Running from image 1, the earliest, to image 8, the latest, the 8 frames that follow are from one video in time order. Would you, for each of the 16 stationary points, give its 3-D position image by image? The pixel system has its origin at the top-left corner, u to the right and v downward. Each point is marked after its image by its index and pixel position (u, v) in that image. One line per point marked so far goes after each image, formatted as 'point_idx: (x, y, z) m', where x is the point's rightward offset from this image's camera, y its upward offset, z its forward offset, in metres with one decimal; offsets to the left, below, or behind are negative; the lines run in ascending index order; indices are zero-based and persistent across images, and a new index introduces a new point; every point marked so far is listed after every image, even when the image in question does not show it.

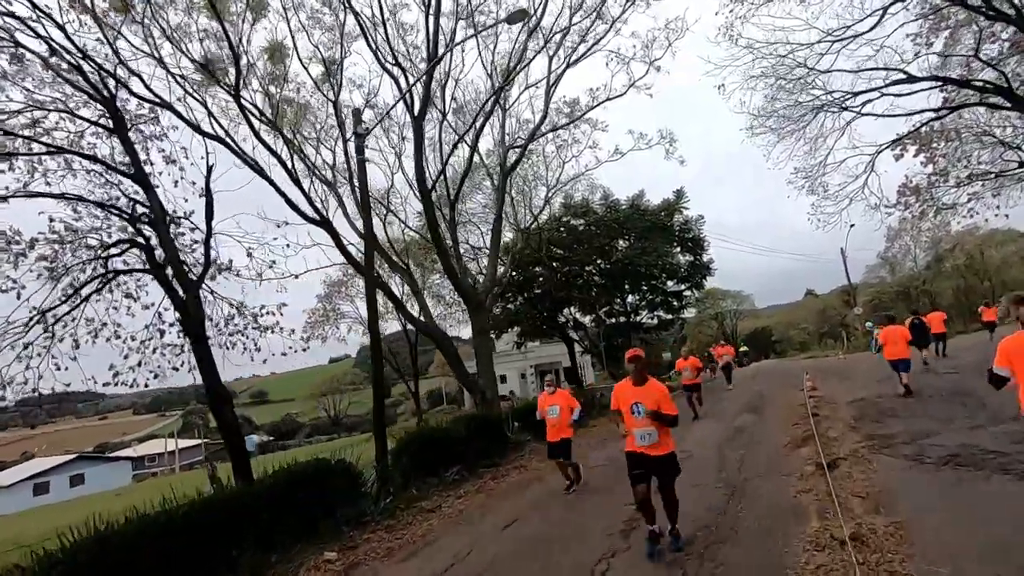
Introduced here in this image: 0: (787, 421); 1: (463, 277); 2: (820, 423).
0: (+6.9, -3.4, +13.6) m
1: (-1.6, +0.3, +17.5) m
2: (+7.1, -3.1, +12.4) m
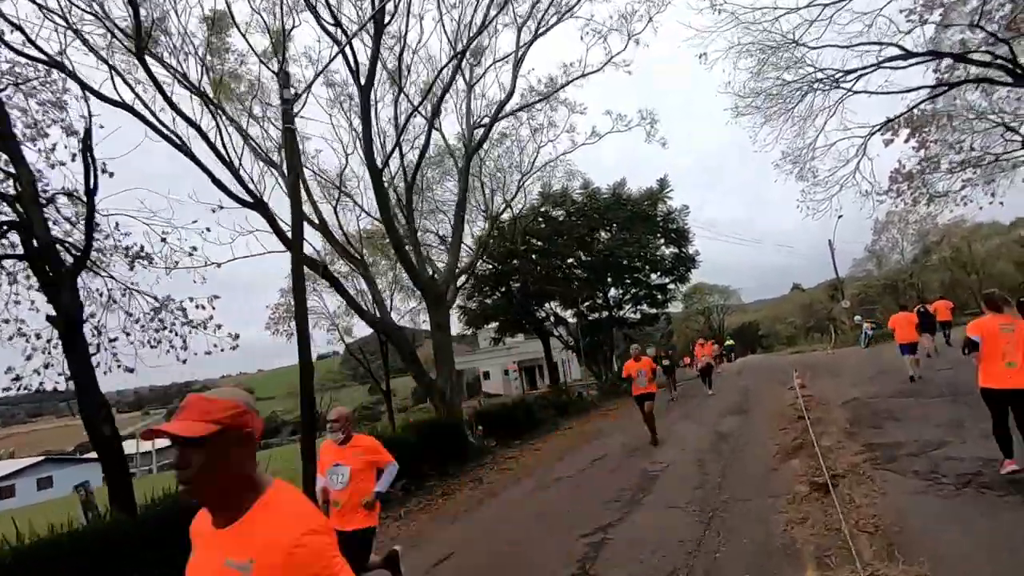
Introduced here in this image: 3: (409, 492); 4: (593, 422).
0: (+5.9, -3.1, +12.2) m
1: (-2.7, +0.5, +15.9) m
2: (+6.1, -2.9, +11.0) m
3: (-2.2, -4.4, +11.5) m
4: (+2.8, -4.6, +18.6) m
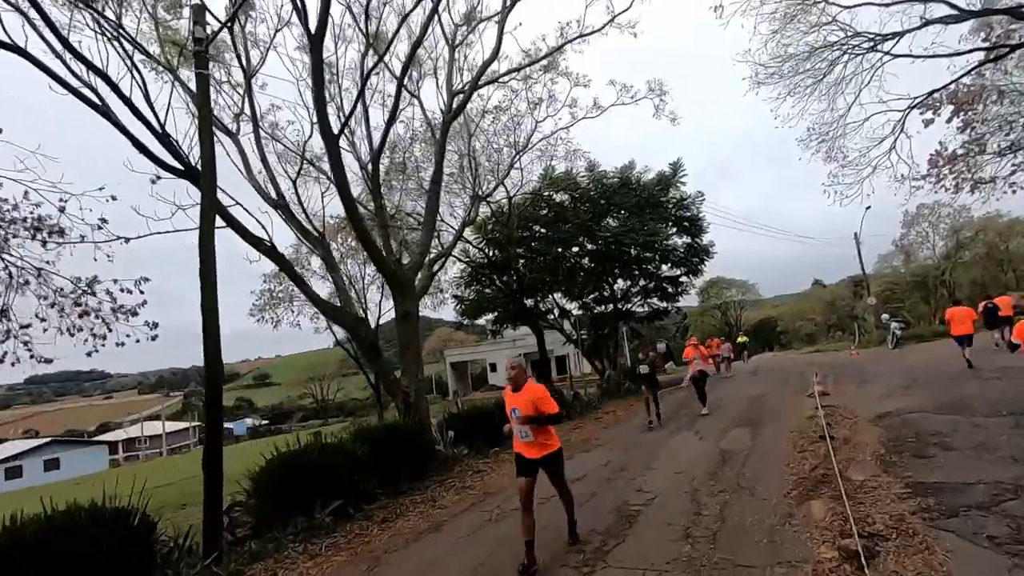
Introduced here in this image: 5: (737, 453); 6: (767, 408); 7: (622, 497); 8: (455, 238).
0: (+5.2, -3.0, +10.1) m
1: (-3.2, +0.9, +14.0) m
2: (+5.3, -2.8, +8.9) m
3: (-3.0, -4.1, +9.7) m
4: (+2.2, -4.3, +16.6) m
5: (+4.3, -3.1, +10.2) m
6: (+7.1, -3.3, +15.2) m
7: (+1.7, -3.3, +8.6) m
8: (-1.8, +1.5, +16.6) m
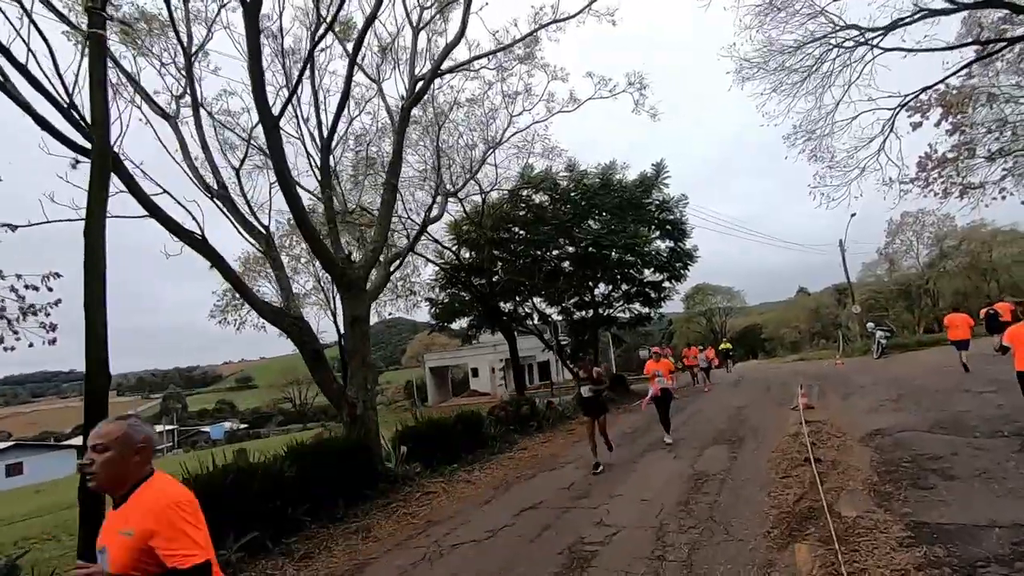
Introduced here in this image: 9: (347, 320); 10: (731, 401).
0: (+4.4, -3.0, +9.0) m
1: (-4.1, +0.9, +12.7) m
2: (+4.5, -2.8, +7.8) m
3: (-3.9, -4.0, +8.4) m
4: (+1.2, -4.4, +15.4) m
5: (+3.4, -3.2, +9.1) m
6: (+6.2, -3.5, +14.1) m
7: (+0.9, -3.3, +7.4) m
8: (-2.7, +1.4, +15.4) m
9: (-3.8, -0.7, +12.3) m
10: (+7.5, -3.9, +18.6) m
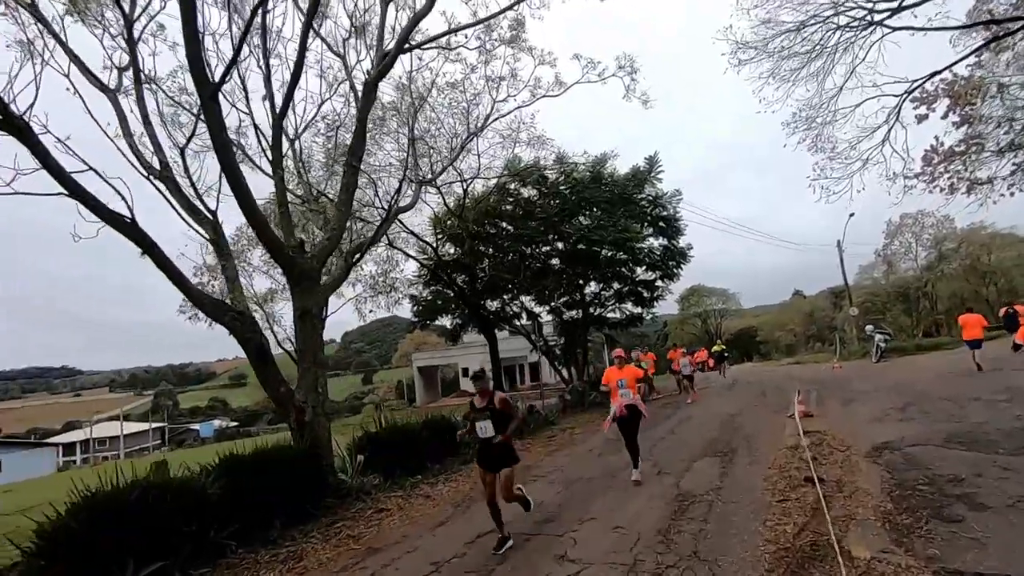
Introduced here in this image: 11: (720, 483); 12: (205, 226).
0: (+3.7, -3.0, +7.8) m
1: (-4.8, +1.1, +11.5) m
2: (+3.9, -2.7, +6.6) m
3: (-4.5, -3.8, +7.2) m
4: (+0.5, -4.3, +14.2) m
5: (+2.8, -3.1, +7.9) m
6: (+5.5, -3.4, +12.9) m
7: (+0.3, -3.2, +6.2) m
8: (-3.3, +1.6, +14.2) m
9: (-4.4, -0.5, +11.1) m
10: (+6.8, -3.8, +17.5) m
11: (+3.4, -3.2, +8.8) m
12: (-6.8, +1.4, +11.9) m
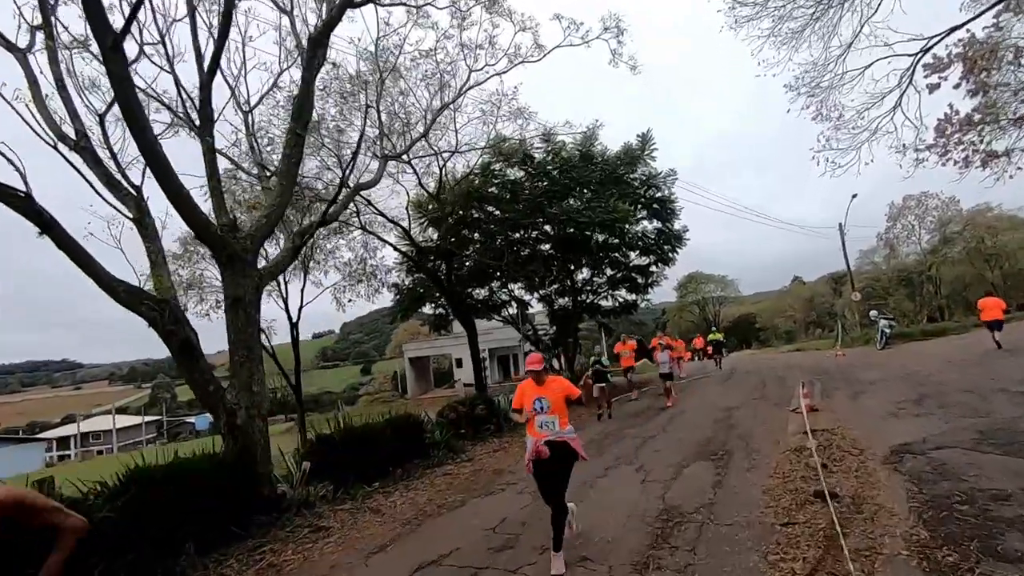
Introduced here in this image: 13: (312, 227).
0: (+3.1, -2.7, +6.4) m
1: (-5.4, +1.4, +10.0) m
2: (+3.3, -2.5, +5.3) m
3: (-5.1, -3.6, +5.8) m
4: (-0.1, -3.9, +12.9) m
5: (+2.1, -2.8, +6.5) m
6: (+4.9, -3.0, +11.6) m
7: (-0.3, -3.0, +4.8) m
8: (-4.0, +2.0, +12.7) m
9: (-5.0, -0.3, +9.7) m
10: (+6.2, -3.3, +16.1) m
11: (+2.8, -2.9, +7.4) m
12: (-7.4, +1.6, +10.5) m
13: (-4.3, +1.3, +11.6) m
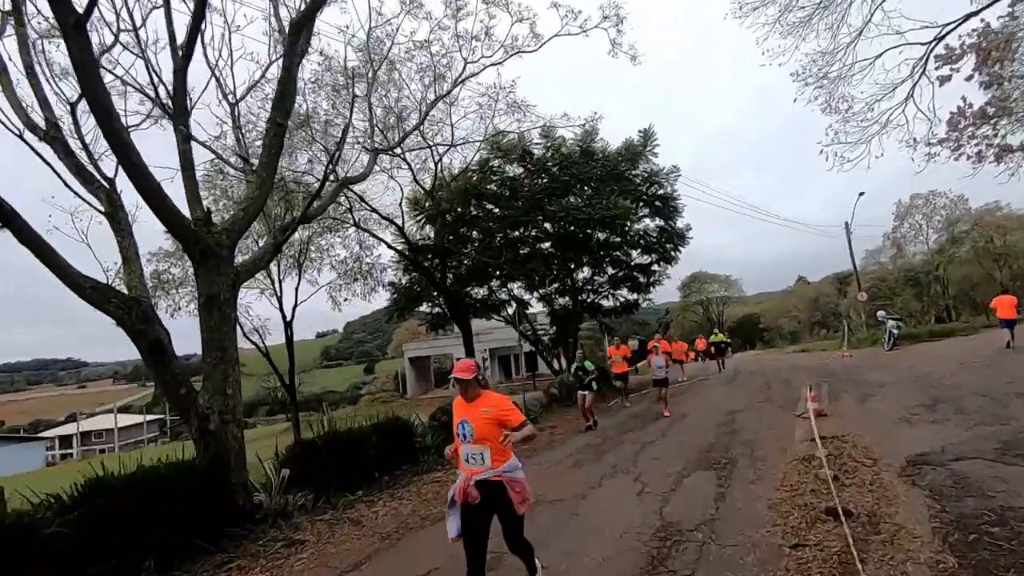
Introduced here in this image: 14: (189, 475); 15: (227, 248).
0: (+2.9, -2.6, +5.9) m
1: (-5.6, +1.4, +9.5) m
2: (+3.1, -2.4, +4.7) m
3: (-5.3, -3.6, +5.3) m
4: (-0.3, -3.8, +12.3) m
5: (+2.0, -2.8, +6.0) m
6: (+4.7, -3.0, +11.0) m
7: (-0.5, -2.9, +4.3) m
8: (-4.2, +2.0, +12.2) m
9: (-5.2, -0.2, +9.1) m
10: (+6.1, -3.3, +15.5) m
11: (+2.6, -2.8, +6.9) m
12: (-7.6, +1.7, +9.9) m
13: (-4.4, +1.4, +11.1) m
14: (-4.6, -2.7, +7.9) m
15: (-4.9, +0.7, +9.4) m
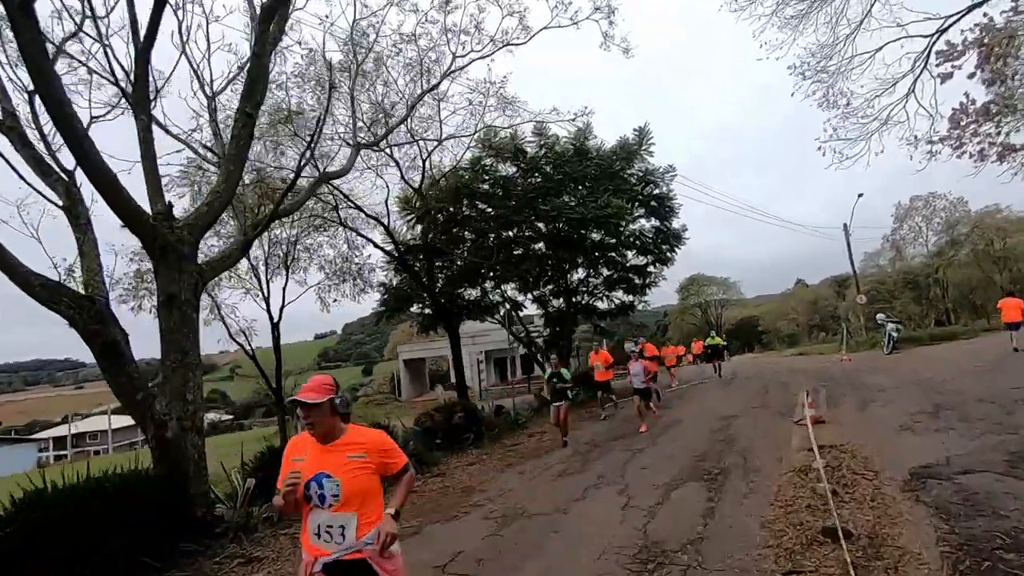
0: (+2.6, -2.6, +5.3) m
1: (-5.9, +1.5, +9.0) m
2: (+2.7, -2.4, +4.2) m
3: (-5.6, -3.6, +4.8) m
4: (-0.6, -3.8, +11.8) m
5: (+1.6, -2.8, +5.4) m
6: (+4.4, -3.0, +10.5) m
7: (-0.9, -2.9, +3.7) m
8: (-4.5, +2.0, +11.7) m
9: (-5.5, -0.2, +8.6) m
10: (+5.7, -3.3, +15.0) m
11: (+2.3, -2.8, +6.3) m
12: (-7.9, +1.7, +9.4) m
13: (-4.8, +1.4, +10.5) m
14: (-4.9, -2.7, +7.4) m
15: (-5.2, +0.7, +8.9) m
